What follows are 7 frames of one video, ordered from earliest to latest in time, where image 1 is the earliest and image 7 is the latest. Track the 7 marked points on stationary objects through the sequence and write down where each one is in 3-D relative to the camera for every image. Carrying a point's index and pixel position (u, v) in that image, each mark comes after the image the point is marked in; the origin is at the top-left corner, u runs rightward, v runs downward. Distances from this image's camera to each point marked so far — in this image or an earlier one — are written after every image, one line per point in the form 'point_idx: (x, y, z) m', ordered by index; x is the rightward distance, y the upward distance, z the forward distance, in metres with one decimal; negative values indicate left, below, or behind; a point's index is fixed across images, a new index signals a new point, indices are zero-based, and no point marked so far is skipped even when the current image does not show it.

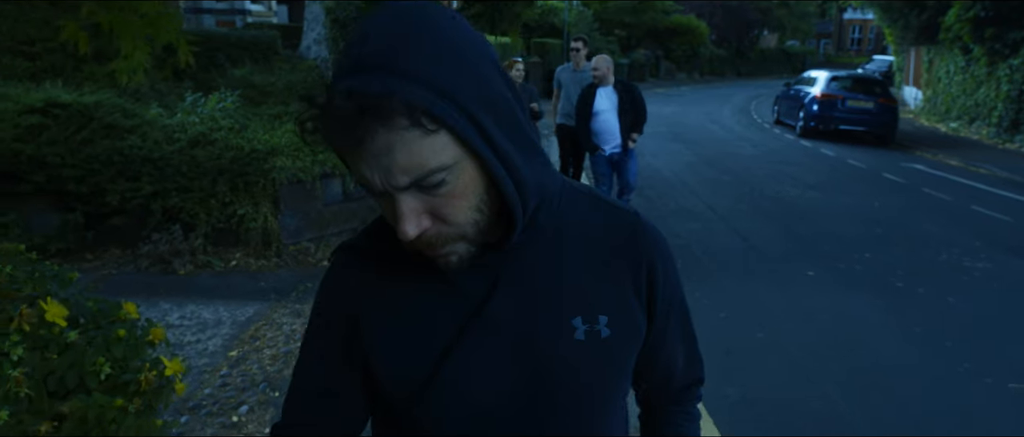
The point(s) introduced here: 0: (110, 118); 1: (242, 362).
0: (-3.5, +0.9, +6.2) m
1: (-1.7, -0.9, +4.4) m
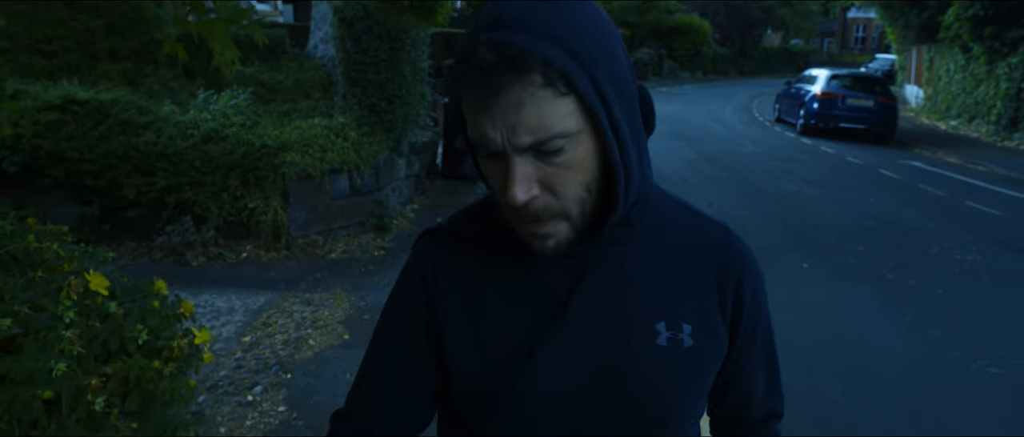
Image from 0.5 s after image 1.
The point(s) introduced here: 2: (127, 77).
0: (-3.5, +0.9, +6.4) m
1: (-1.7, -0.8, +4.6) m
2: (-4.4, +1.6, +8.1) m
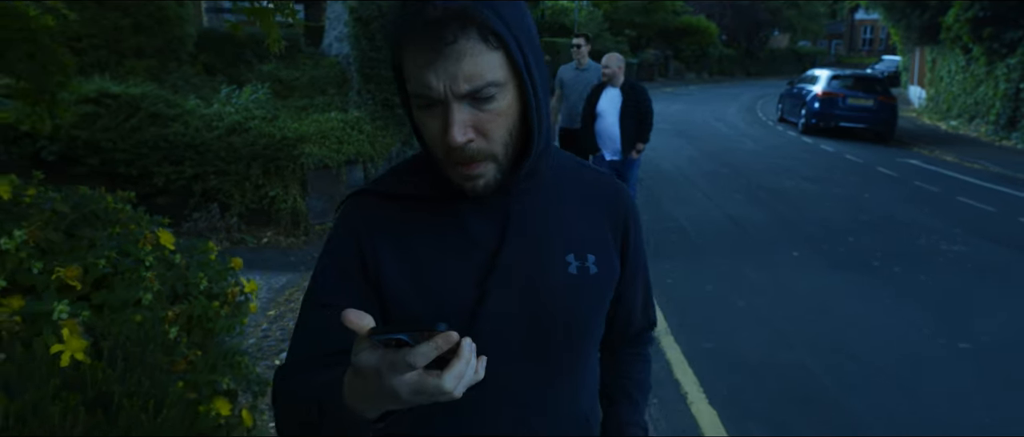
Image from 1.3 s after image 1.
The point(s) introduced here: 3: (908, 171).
0: (-3.5, +1.1, +6.8) m
1: (-1.7, -0.7, +5.0) m
2: (-4.3, +1.8, +8.5) m
3: (+7.0, +0.8, +12.4) m
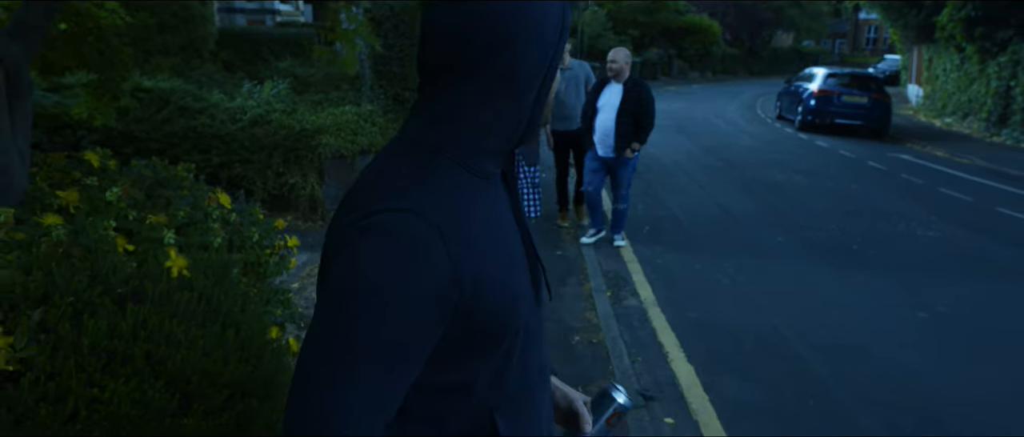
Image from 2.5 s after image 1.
0: (-3.4, +1.2, +7.4) m
1: (-1.6, -0.6, +5.6) m
2: (-4.3, +1.9, +9.1) m
3: (+7.0, +1.0, +12.9) m
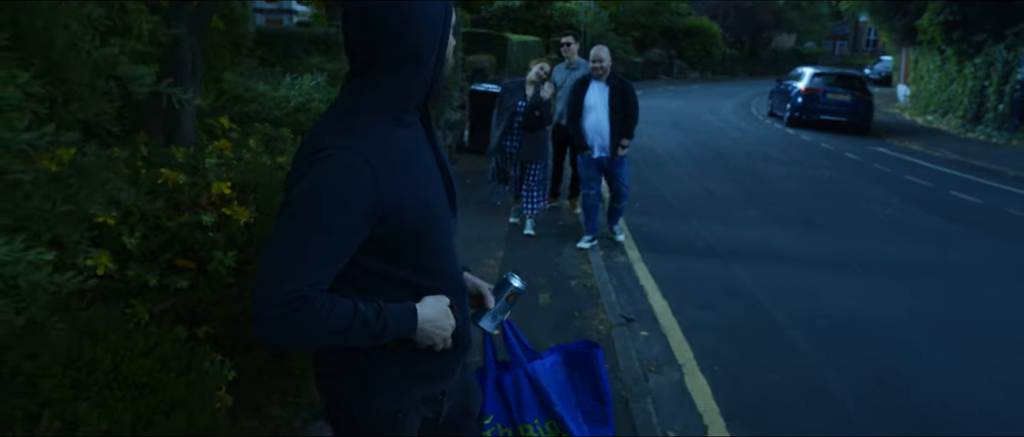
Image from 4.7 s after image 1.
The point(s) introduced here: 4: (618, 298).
0: (-3.3, +1.5, +8.5) m
1: (-1.6, -0.3, +6.7) m
2: (-4.2, +2.2, +10.2) m
3: (+7.2, +1.2, +14.0) m
4: (+0.9, -0.7, +5.9) m
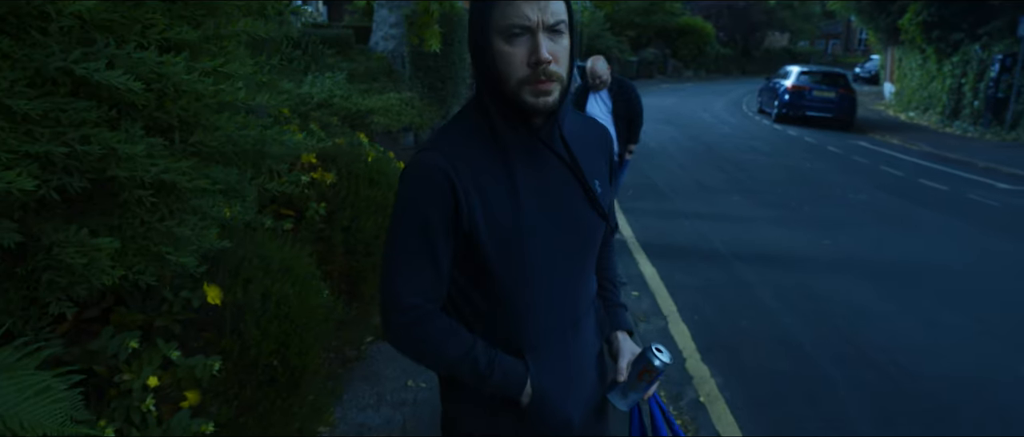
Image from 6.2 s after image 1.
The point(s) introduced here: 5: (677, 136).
0: (-3.3, +1.7, +9.4) m
1: (-1.5, -0.1, +7.6) m
2: (-4.1, +2.4, +11.1) m
3: (+7.2, +1.4, +14.9) m
4: (+1.0, -0.5, +6.7) m
5: (+3.9, +2.0, +16.8) m
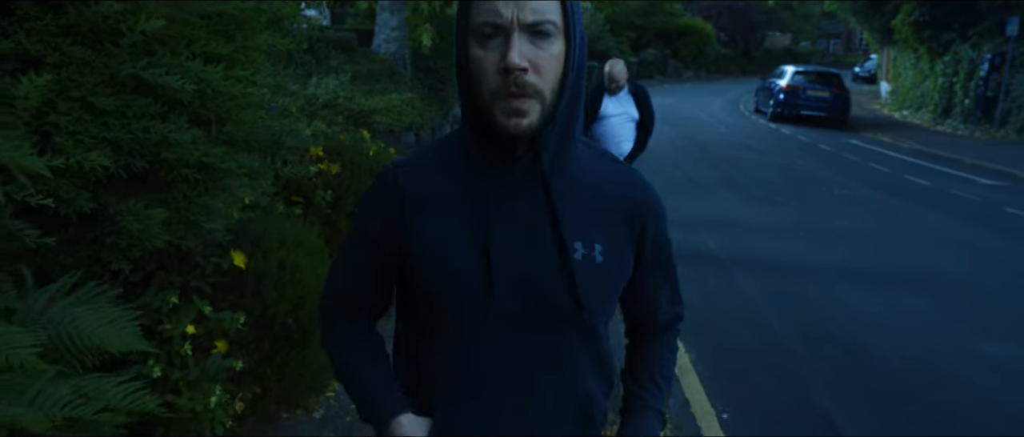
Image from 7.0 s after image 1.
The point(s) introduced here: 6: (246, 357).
0: (-3.3, +1.8, +9.8) m
1: (-1.5, 0.0, +8.0) m
2: (-4.2, +2.5, +11.5) m
3: (+7.2, +1.5, +15.2) m
4: (+0.9, -0.4, +7.1) m
5: (+3.9, +2.0, +17.2) m
6: (-1.1, -0.6, +2.9) m
